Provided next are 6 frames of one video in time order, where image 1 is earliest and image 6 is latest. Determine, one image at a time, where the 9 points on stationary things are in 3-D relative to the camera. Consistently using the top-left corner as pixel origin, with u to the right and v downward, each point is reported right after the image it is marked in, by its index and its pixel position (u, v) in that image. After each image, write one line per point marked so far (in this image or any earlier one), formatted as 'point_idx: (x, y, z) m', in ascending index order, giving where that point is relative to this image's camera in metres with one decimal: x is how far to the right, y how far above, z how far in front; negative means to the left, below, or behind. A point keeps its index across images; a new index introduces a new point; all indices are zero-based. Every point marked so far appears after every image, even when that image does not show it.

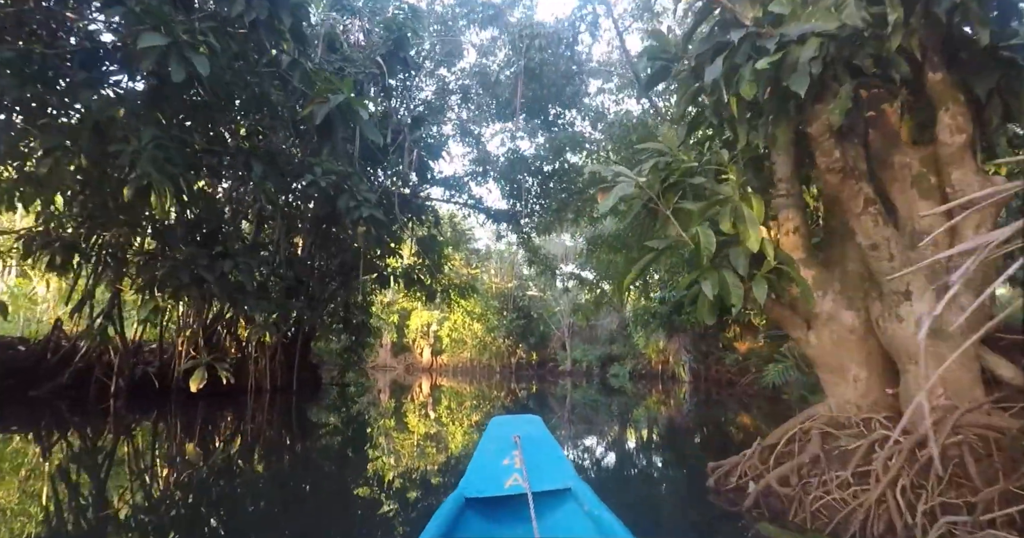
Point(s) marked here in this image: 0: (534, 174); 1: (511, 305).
0: (+0.3, +1.3, +9.8) m
1: (0.0, -1.0, +19.5) m
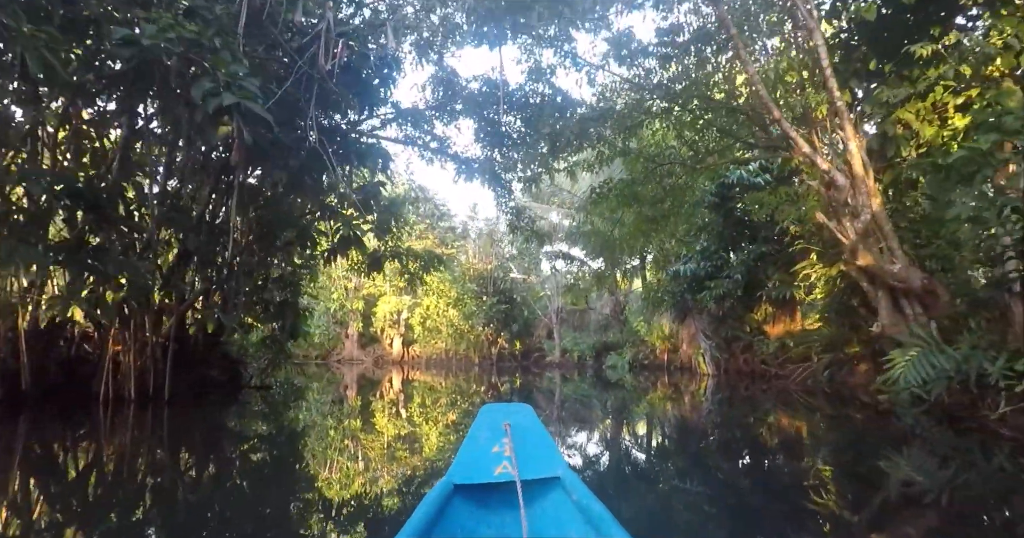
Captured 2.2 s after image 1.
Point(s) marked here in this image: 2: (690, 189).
0: (0.0, +1.7, +7.4) m
1: (-0.5, -0.5, +17.1) m
2: (+2.0, +0.8, +7.4) m
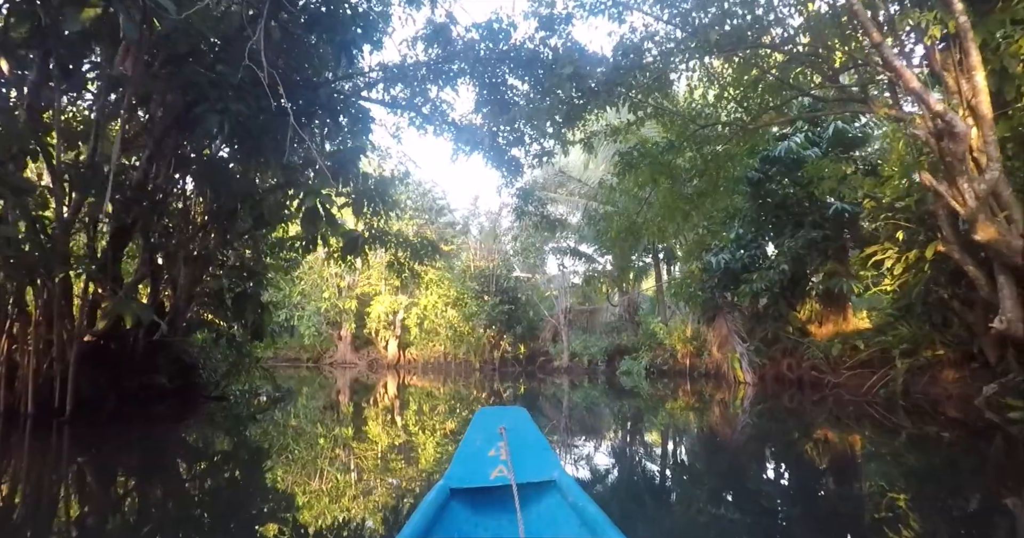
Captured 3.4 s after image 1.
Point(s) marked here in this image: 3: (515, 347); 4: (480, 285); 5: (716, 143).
0: (+0.1, +1.9, +6.2) m
1: (-0.4, -0.4, +15.9) m
2: (+2.1, +1.0, +6.1) m
3: (+0.1, -1.9, +16.6) m
4: (-0.8, -0.4, +16.0) m
5: (+1.8, +1.1, +5.9) m
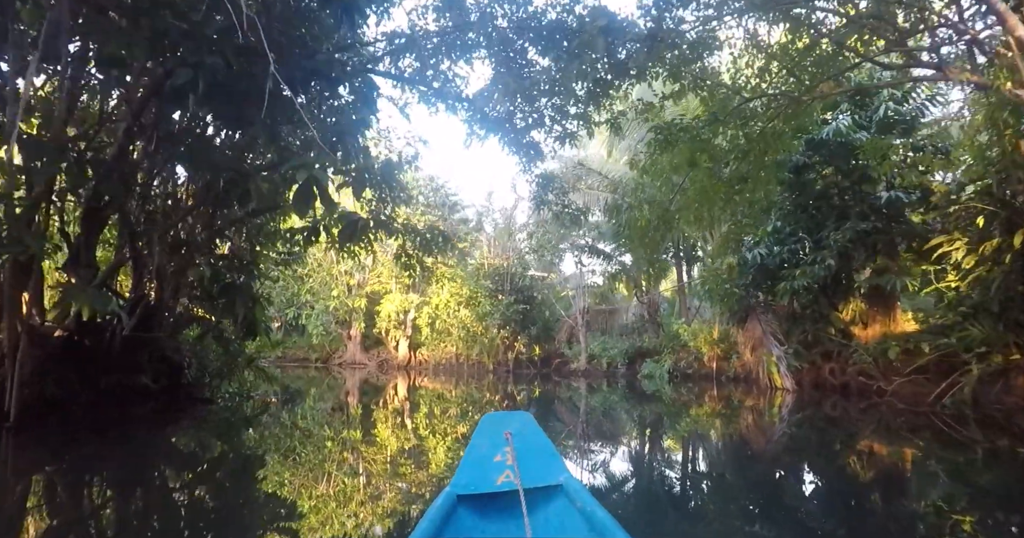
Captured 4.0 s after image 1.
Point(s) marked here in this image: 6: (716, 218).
0: (+0.3, +1.9, +5.6) m
1: (-0.1, -0.4, +15.3) m
2: (+2.2, +1.0, +5.5) m
3: (+0.4, -1.9, +16.0) m
4: (-0.4, -0.3, +15.4) m
5: (+1.9, +1.2, +5.3) m
6: (+1.9, +0.5, +6.1) m
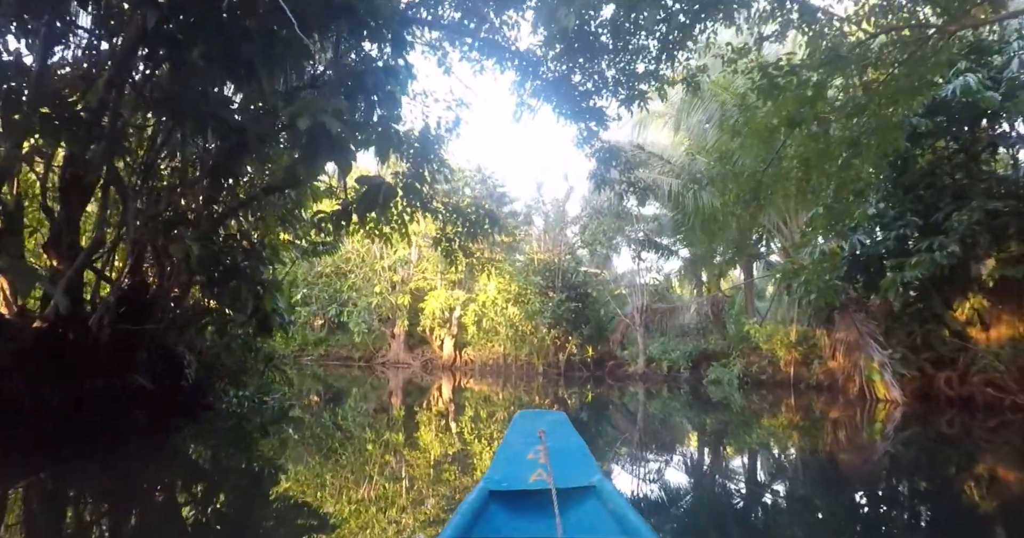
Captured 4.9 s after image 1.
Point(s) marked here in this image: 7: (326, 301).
0: (+0.7, +2.0, +4.7) m
1: (+1.0, -0.3, +14.4) m
2: (+2.6, +1.1, +4.5) m
3: (+1.6, -1.8, +15.1) m
4: (+0.7, -0.2, +14.5) m
5: (+2.3, +1.3, +4.3) m
6: (+2.3, +0.6, +5.1) m
7: (-4.1, -0.7, +15.0) m
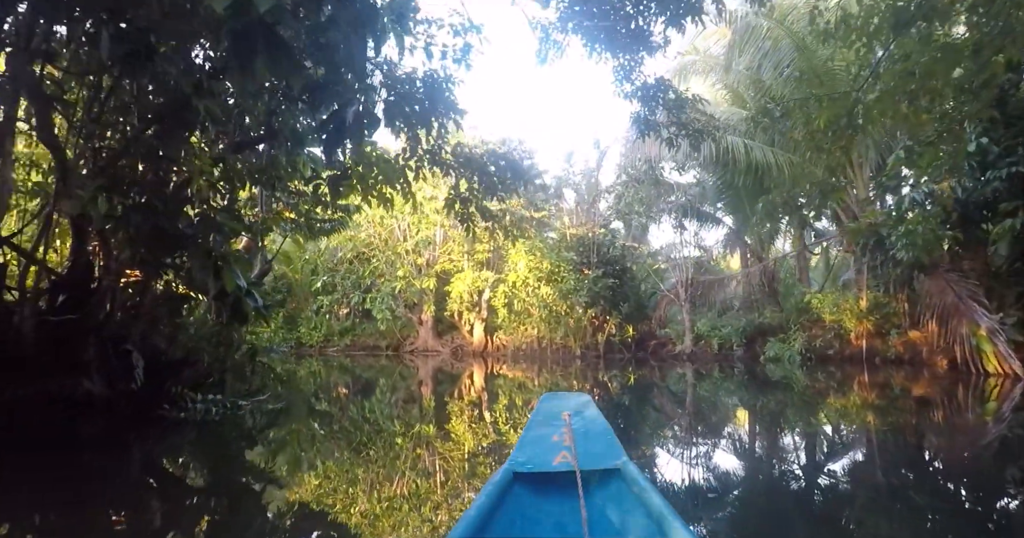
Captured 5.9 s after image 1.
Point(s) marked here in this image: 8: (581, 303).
0: (+0.8, +2.3, +3.7) m
1: (+1.6, +0.2, +13.4) m
2: (+2.7, +1.4, +3.4) m
3: (+2.3, -1.3, +14.1) m
4: (+1.3, +0.3, +13.5) m
5: (+2.4, +1.6, +3.2) m
6: (+2.5, +0.9, +4.0) m
7: (-3.4, -0.4, +14.3) m
8: (+1.3, -0.7, +13.5) m
